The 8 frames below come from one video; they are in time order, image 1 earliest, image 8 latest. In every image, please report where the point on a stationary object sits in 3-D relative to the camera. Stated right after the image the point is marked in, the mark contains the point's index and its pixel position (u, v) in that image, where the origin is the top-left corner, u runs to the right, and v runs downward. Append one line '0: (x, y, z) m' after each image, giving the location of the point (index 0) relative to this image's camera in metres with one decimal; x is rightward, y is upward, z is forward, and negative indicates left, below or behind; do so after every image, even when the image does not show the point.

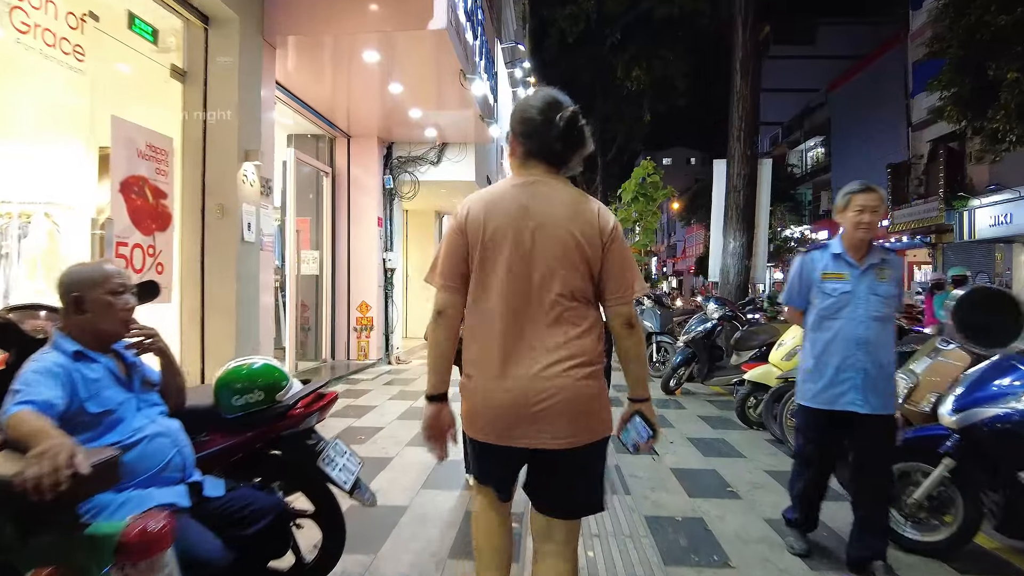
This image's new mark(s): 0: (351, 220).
0: (-2.3, +1.0, +9.5) m
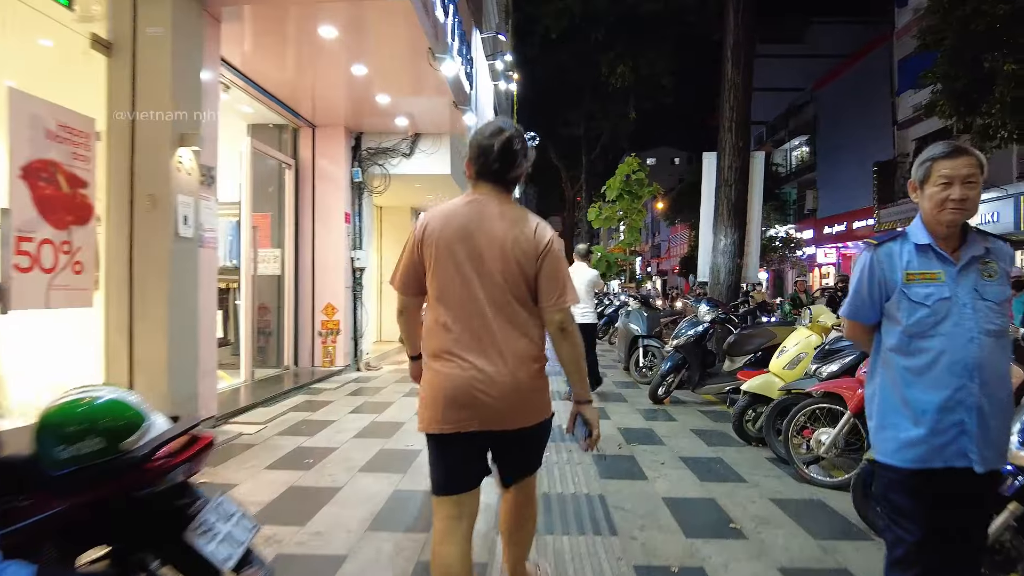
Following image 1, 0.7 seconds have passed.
0: (-2.6, +1.0, +8.9) m
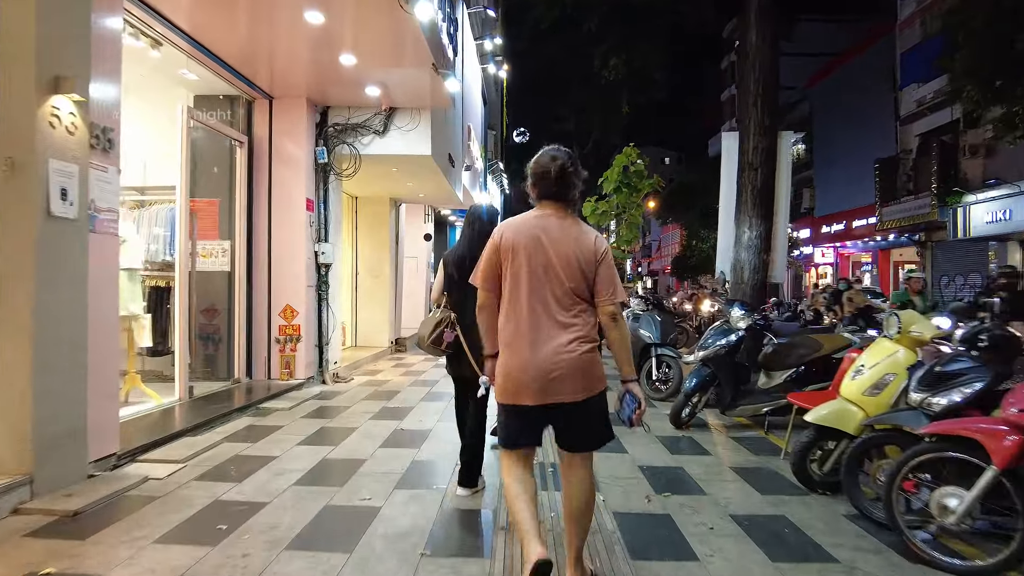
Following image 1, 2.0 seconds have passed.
0: (-2.7, +1.0, +7.6) m
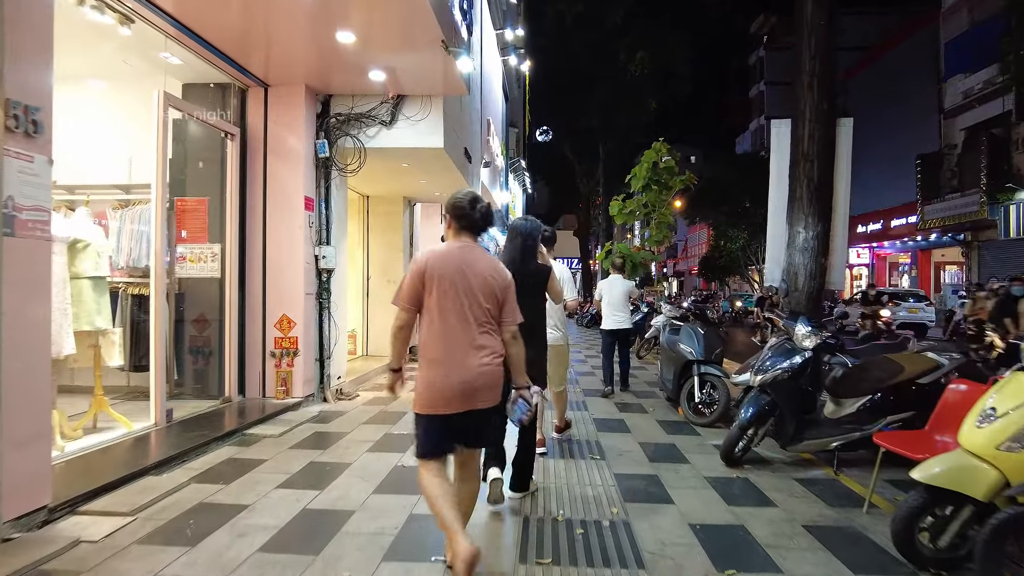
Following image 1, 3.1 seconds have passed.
0: (-2.5, +0.9, +6.8) m
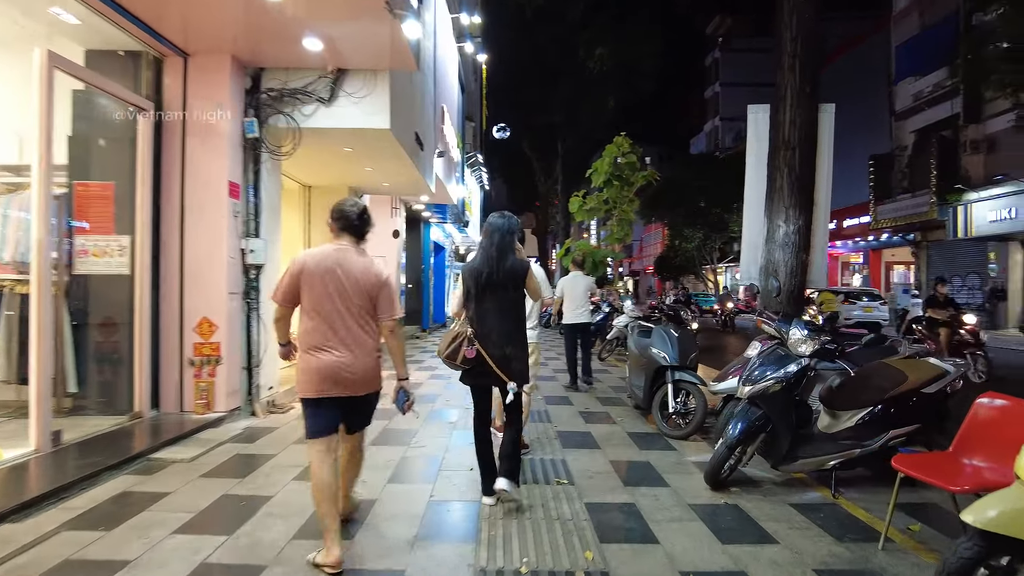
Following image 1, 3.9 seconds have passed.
0: (-2.9, +0.9, +6.0) m
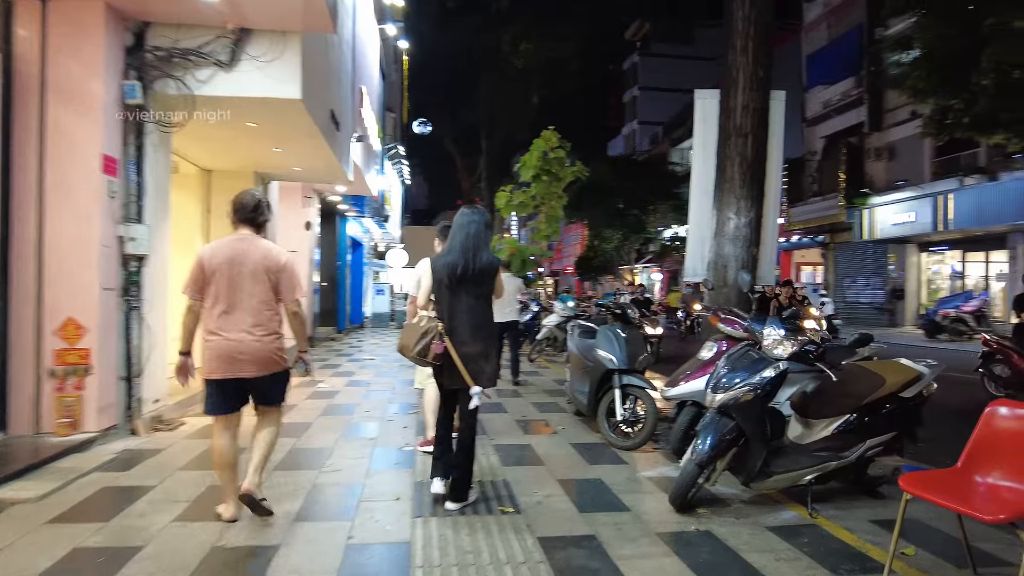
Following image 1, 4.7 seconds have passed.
0: (-3.5, +1.0, +4.9) m
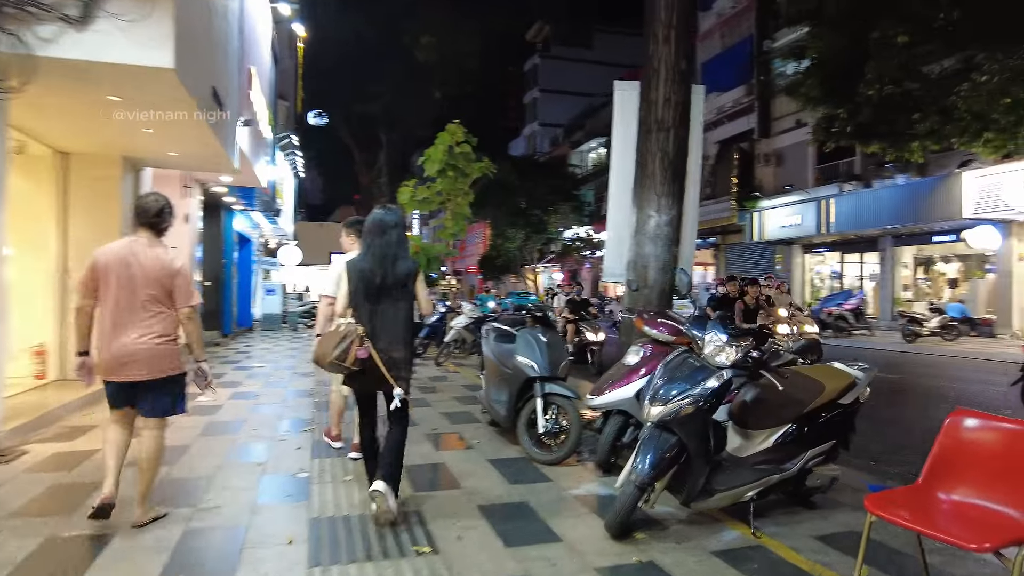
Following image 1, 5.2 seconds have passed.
0: (-4.0, +0.9, +3.9) m
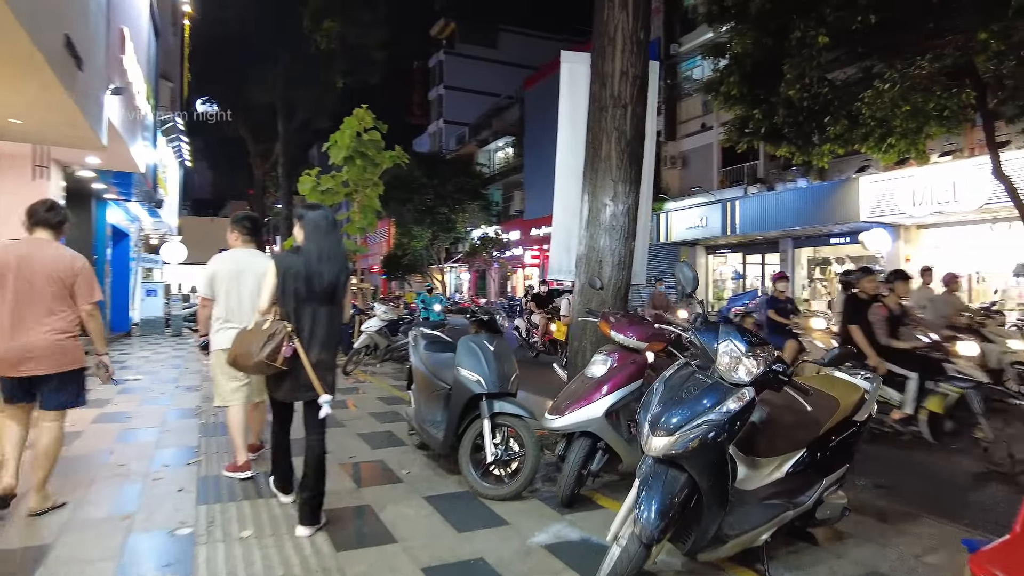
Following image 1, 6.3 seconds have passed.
0: (-4.2, +0.9, +2.5) m
